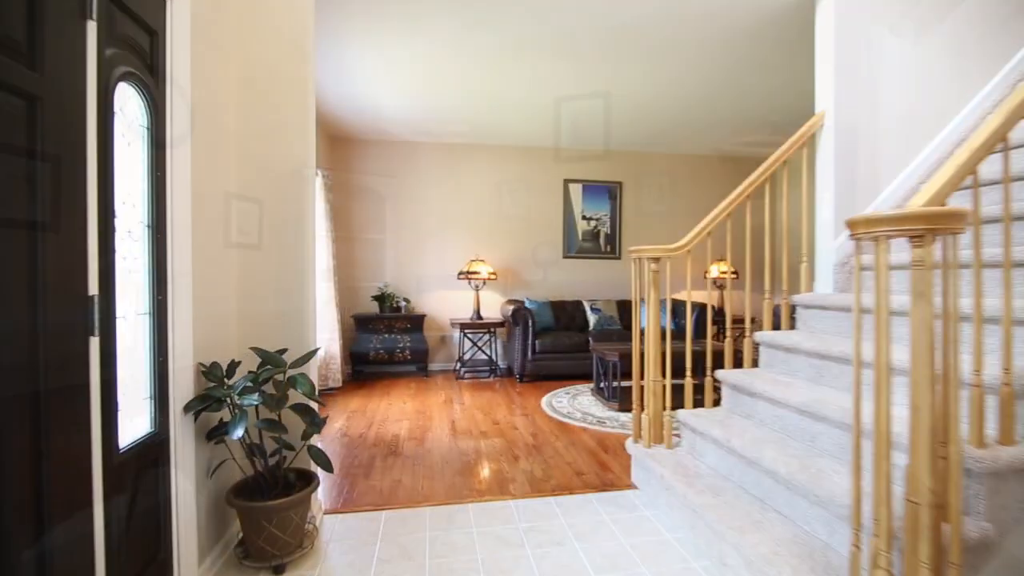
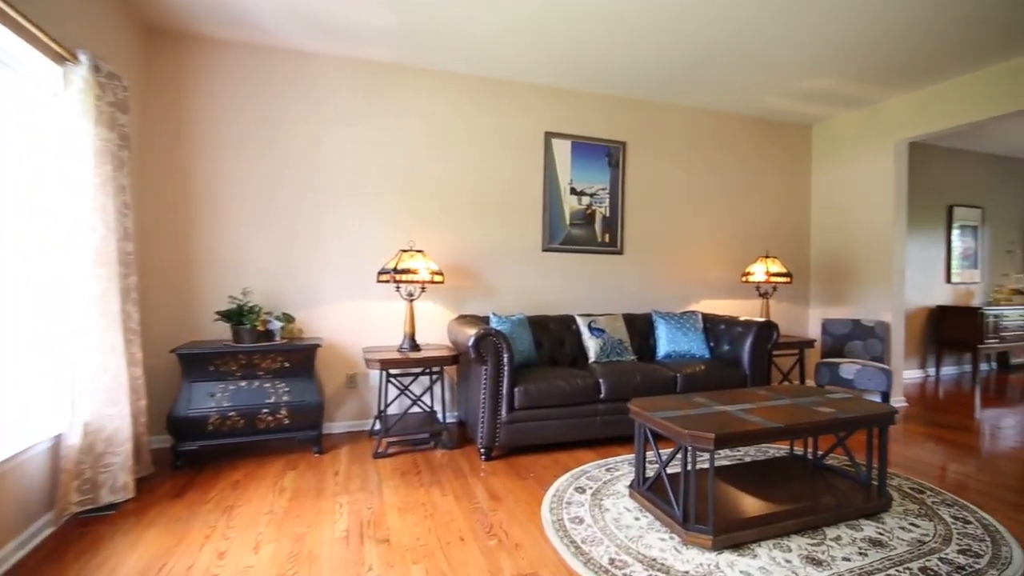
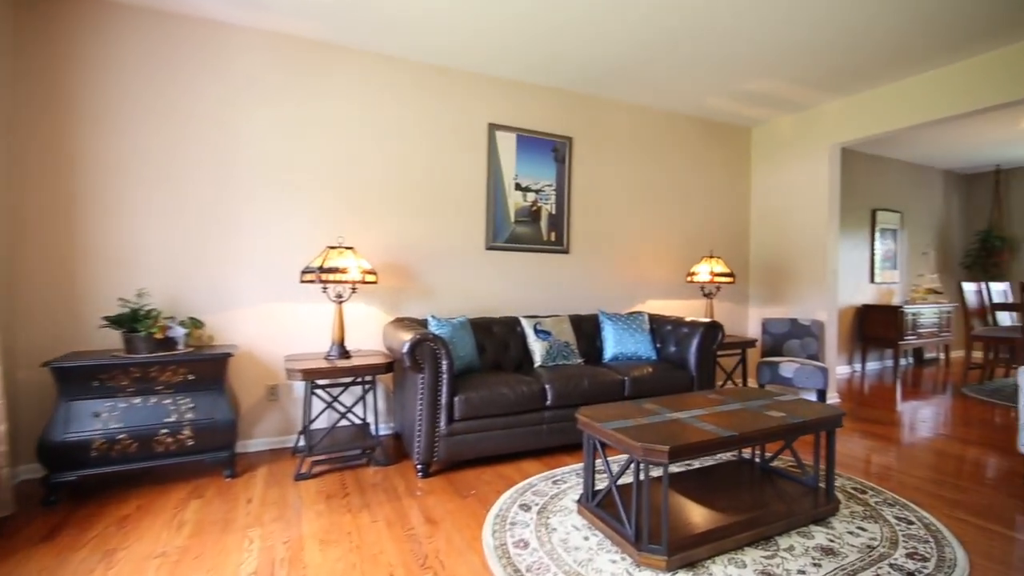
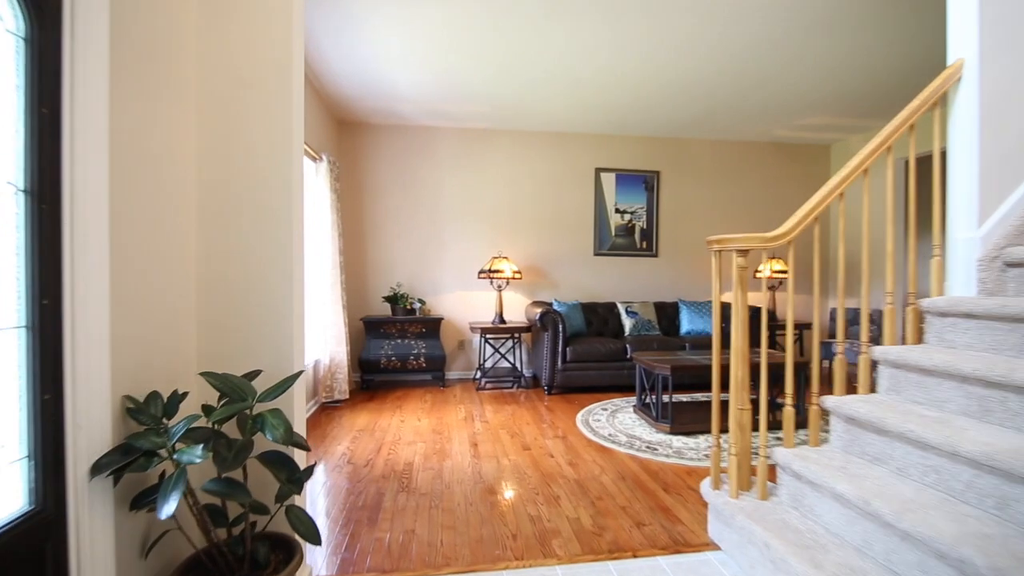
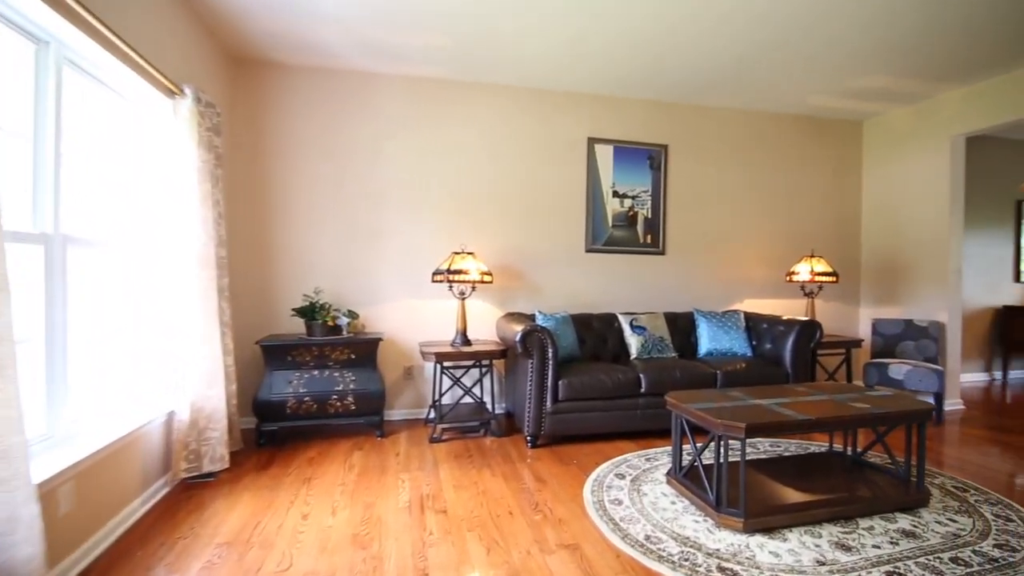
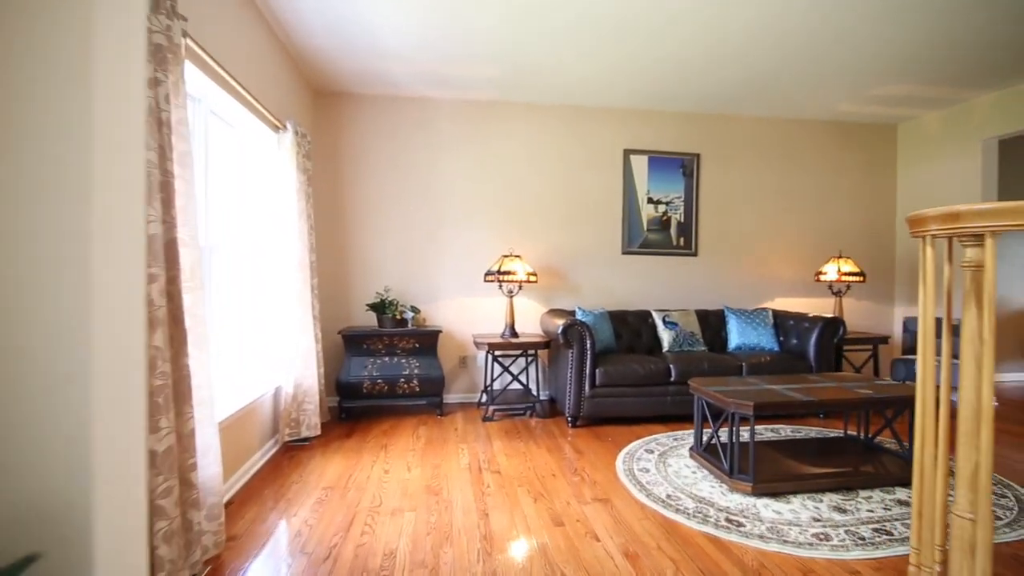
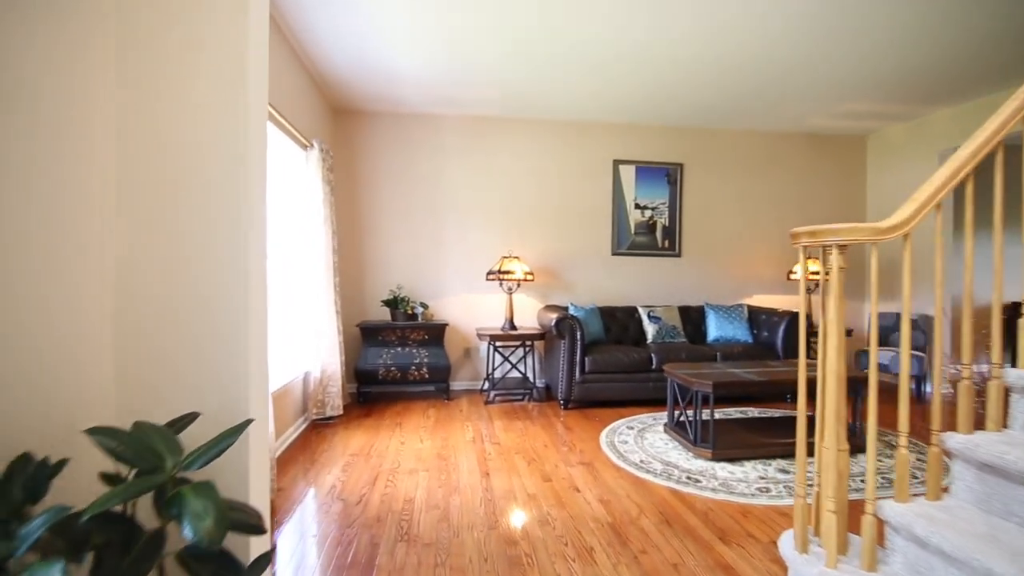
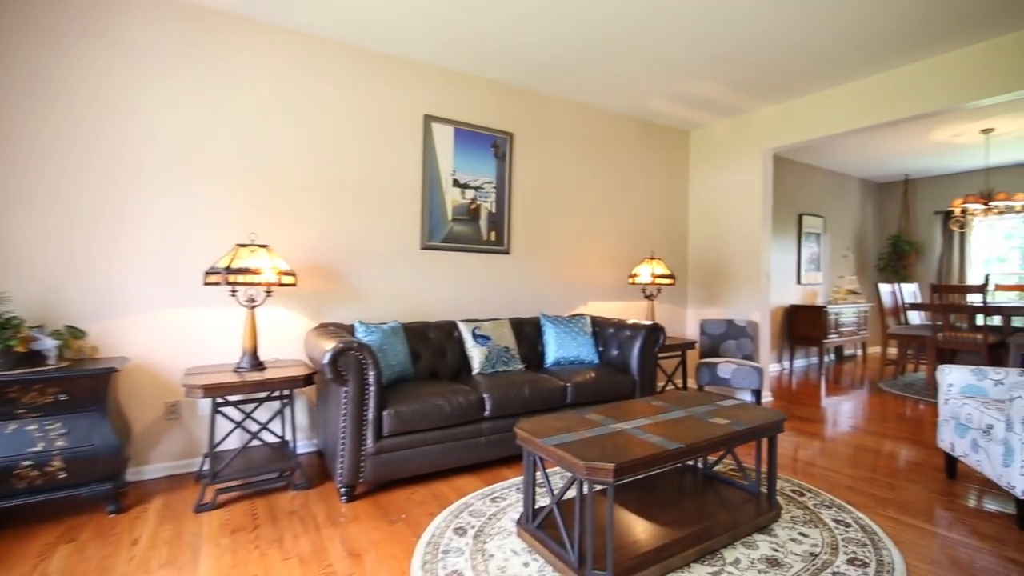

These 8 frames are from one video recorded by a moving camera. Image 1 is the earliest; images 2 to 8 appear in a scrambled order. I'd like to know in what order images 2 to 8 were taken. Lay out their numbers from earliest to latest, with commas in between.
4, 7, 6, 5, 2, 3, 8
